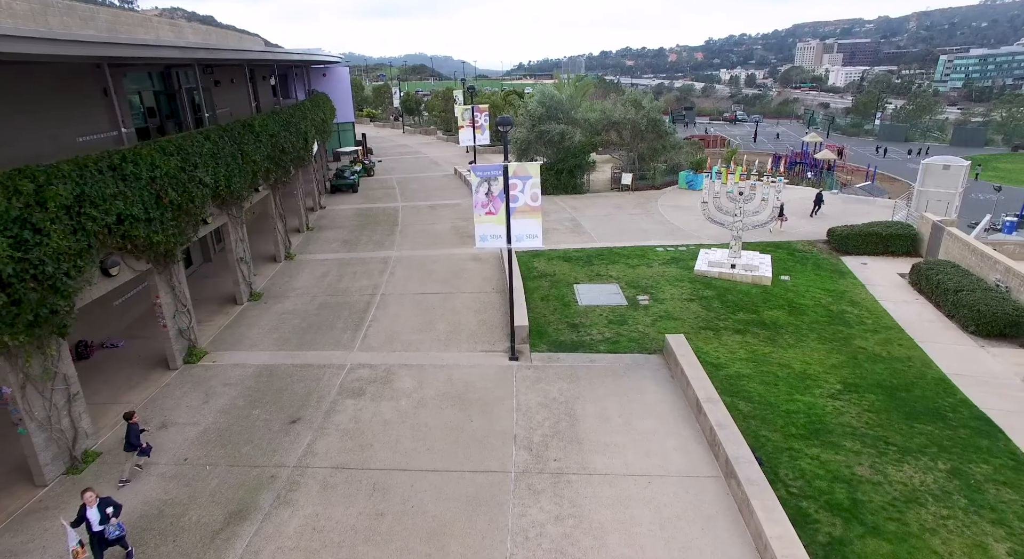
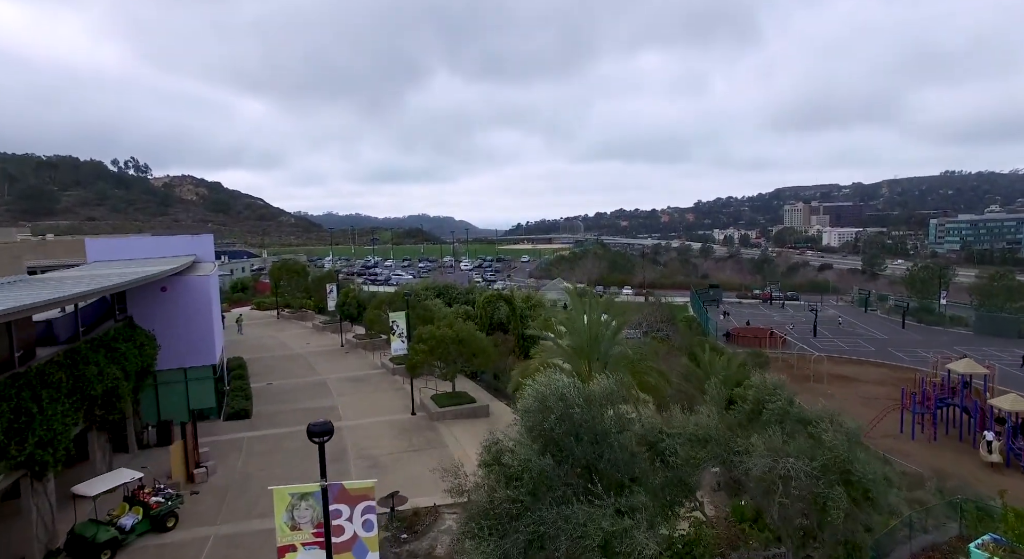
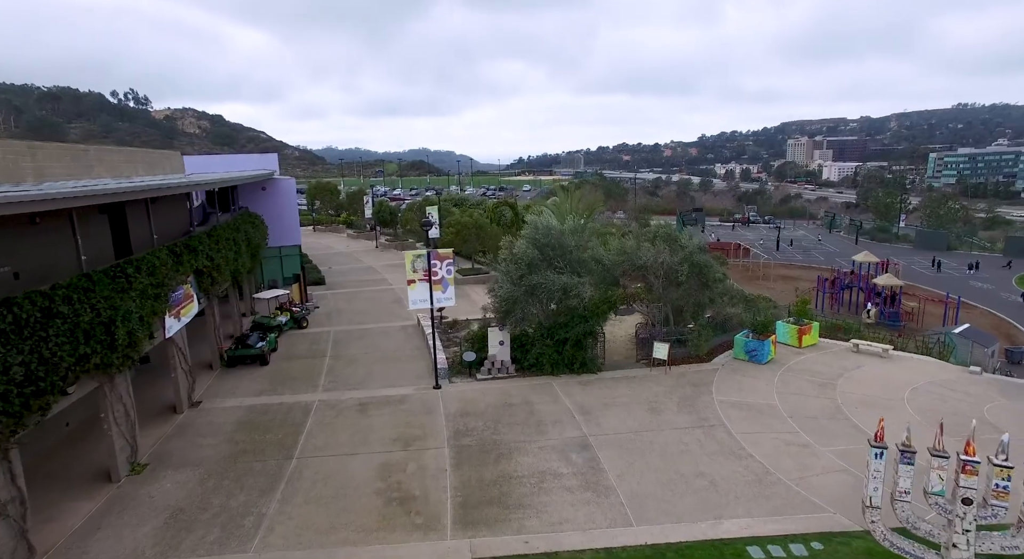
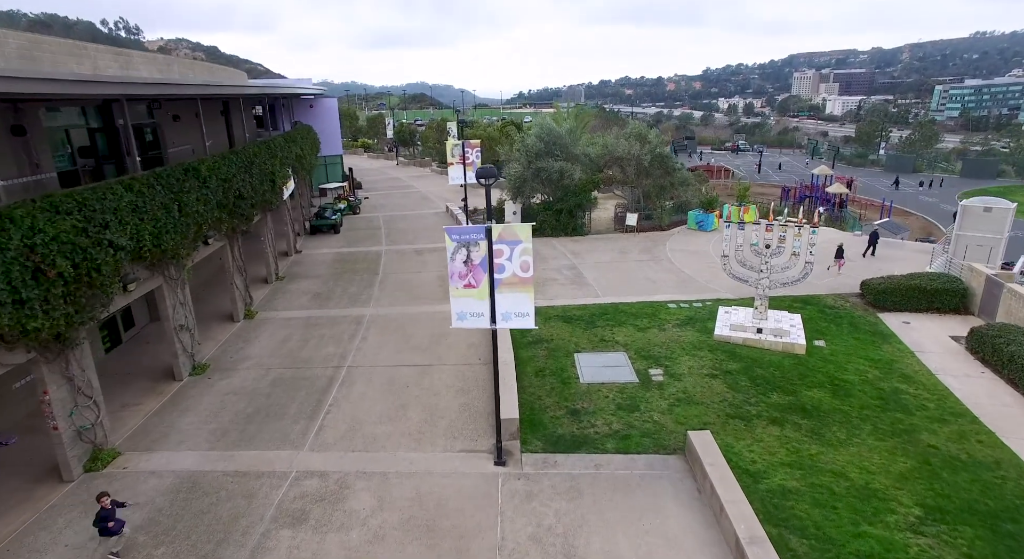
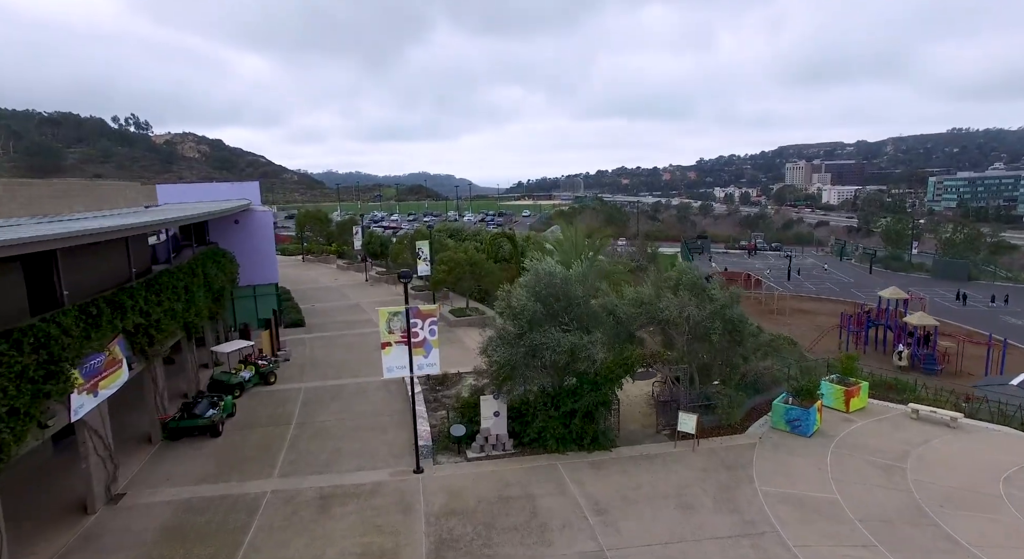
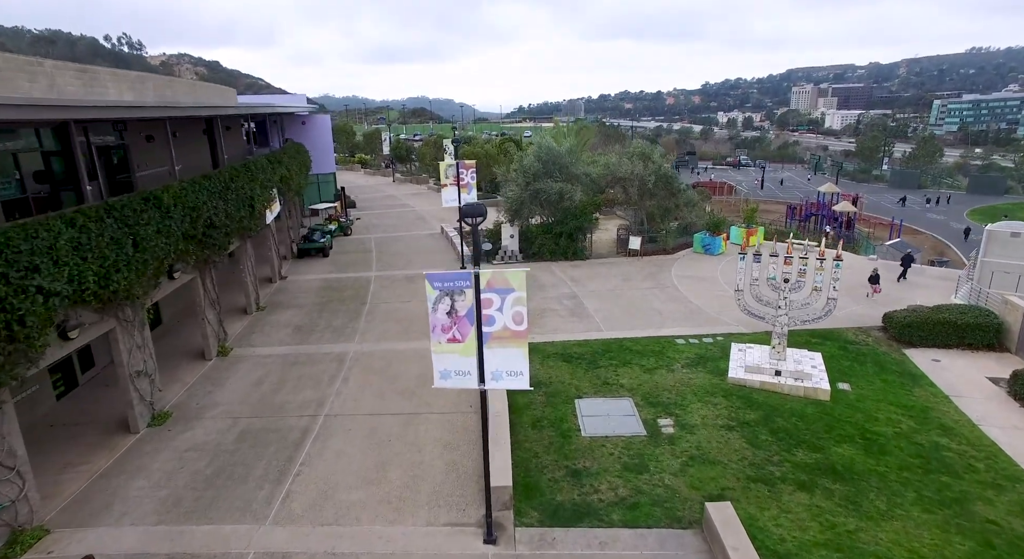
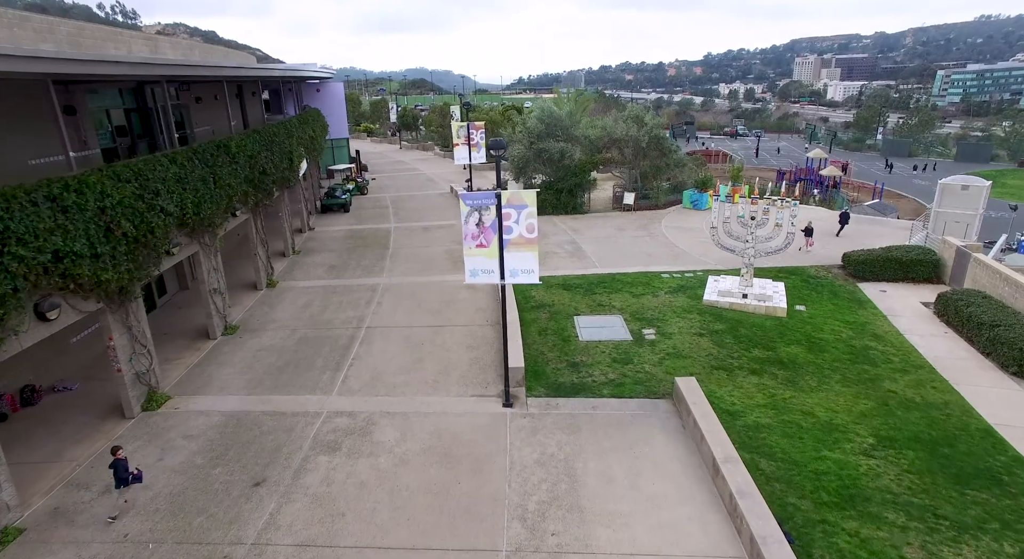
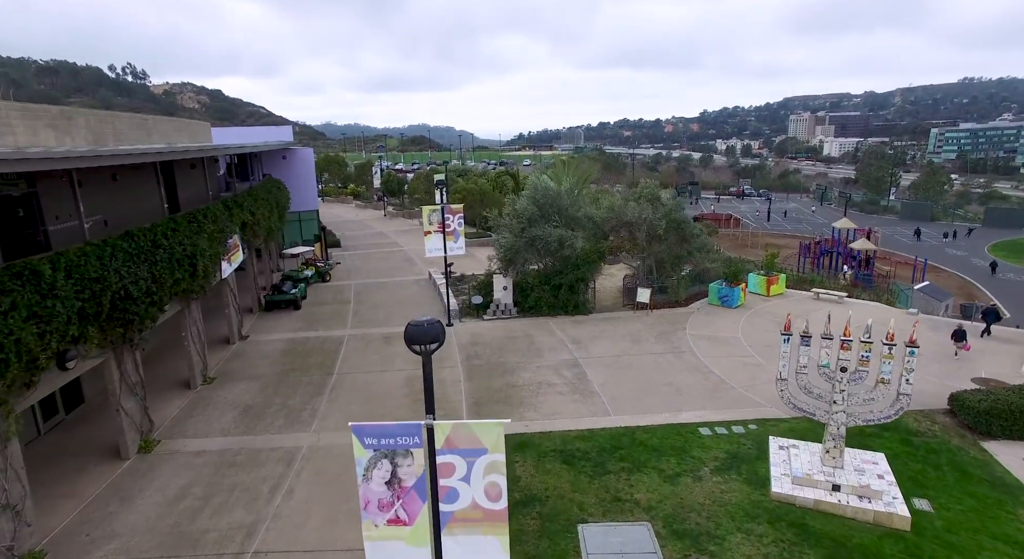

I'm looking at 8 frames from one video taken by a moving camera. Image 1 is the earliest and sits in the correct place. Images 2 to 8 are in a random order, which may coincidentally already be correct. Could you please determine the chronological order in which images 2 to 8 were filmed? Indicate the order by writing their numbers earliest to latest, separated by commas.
7, 4, 6, 8, 3, 5, 2
